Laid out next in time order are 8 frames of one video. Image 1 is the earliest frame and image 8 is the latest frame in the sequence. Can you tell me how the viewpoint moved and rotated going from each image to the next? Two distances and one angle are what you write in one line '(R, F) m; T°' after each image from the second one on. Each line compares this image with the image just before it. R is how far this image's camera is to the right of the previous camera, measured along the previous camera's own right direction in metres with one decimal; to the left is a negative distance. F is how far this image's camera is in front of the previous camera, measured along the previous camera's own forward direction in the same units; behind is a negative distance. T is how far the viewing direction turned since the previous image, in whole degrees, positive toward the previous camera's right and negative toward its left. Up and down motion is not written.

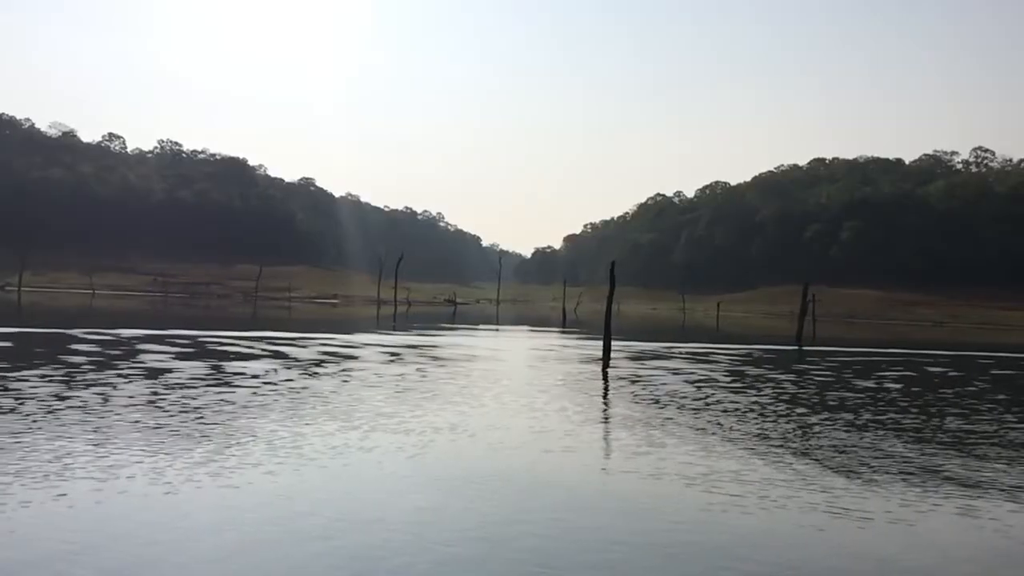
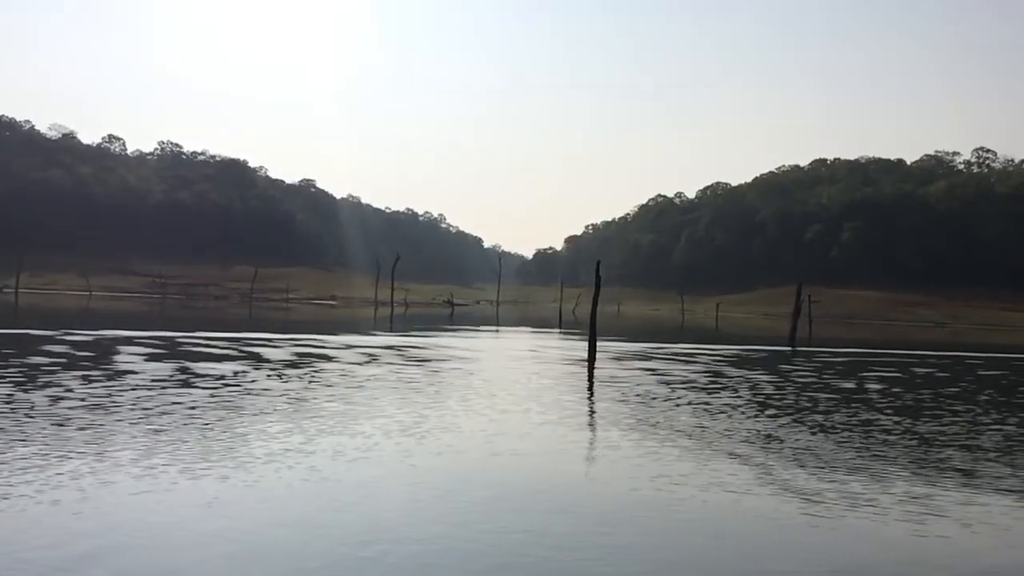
(+1.1, +0.5) m; 0°
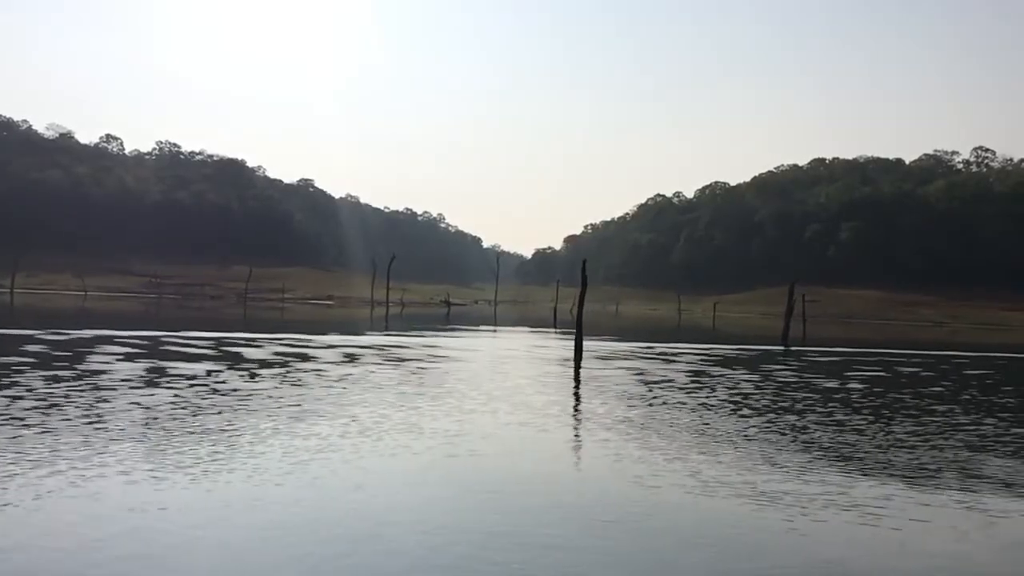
(+0.8, +0.3) m; 0°
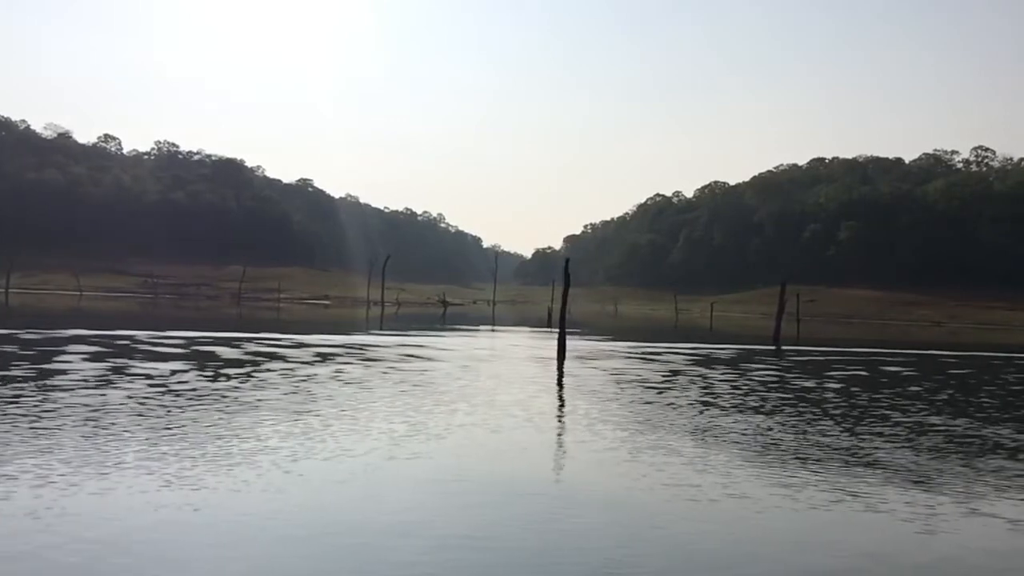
(+1.1, +0.5) m; 0°
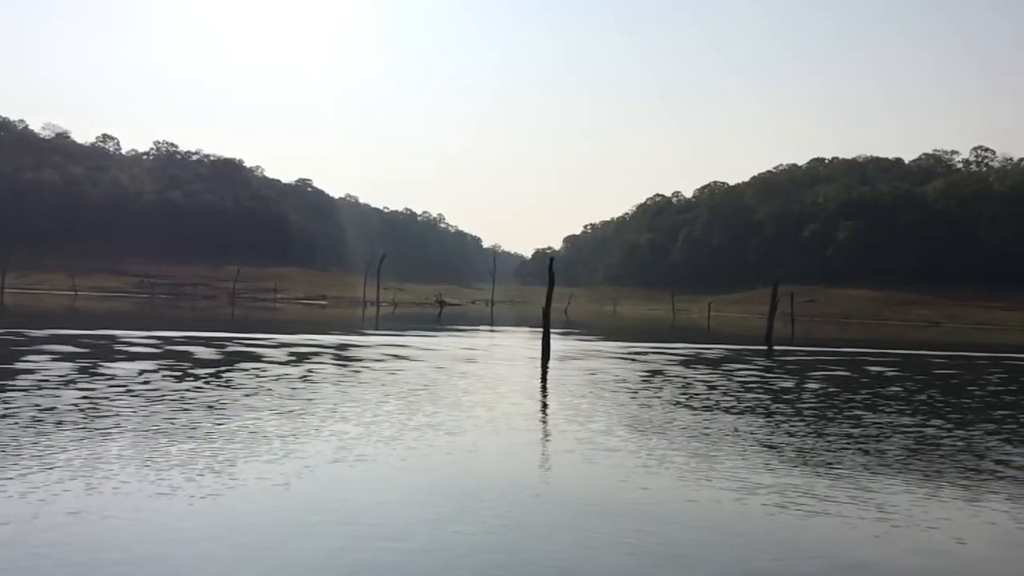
(+1.0, +0.4) m; 0°
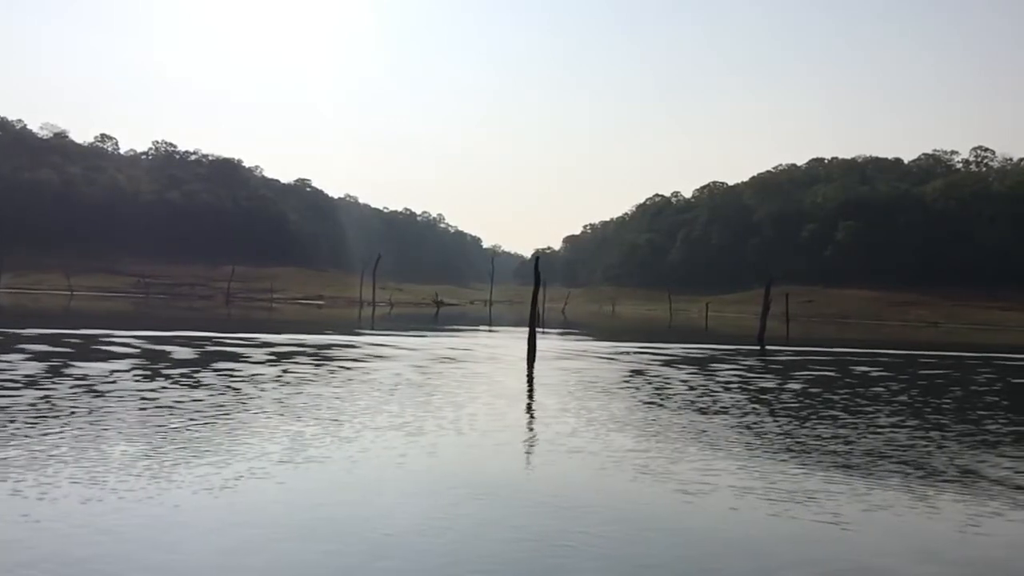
(+0.8, +0.4) m; 0°
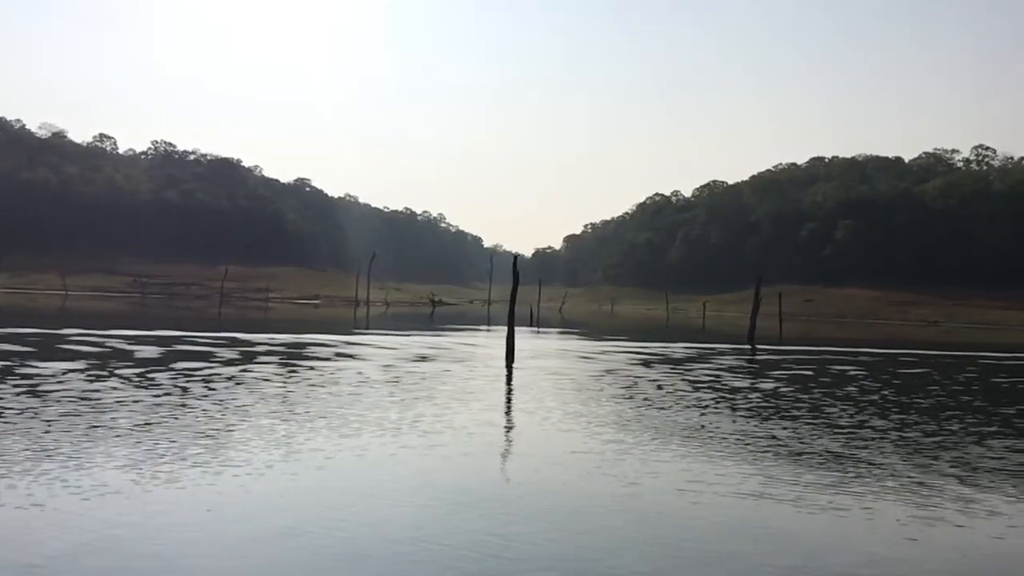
(+1.3, +0.6) m; 0°
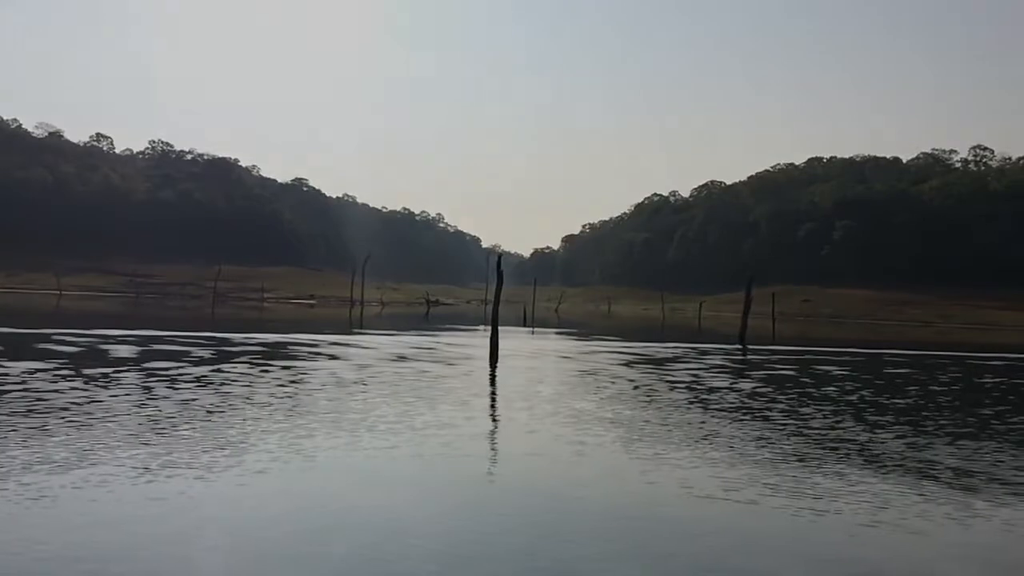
(+0.8, +0.4) m; 0°
